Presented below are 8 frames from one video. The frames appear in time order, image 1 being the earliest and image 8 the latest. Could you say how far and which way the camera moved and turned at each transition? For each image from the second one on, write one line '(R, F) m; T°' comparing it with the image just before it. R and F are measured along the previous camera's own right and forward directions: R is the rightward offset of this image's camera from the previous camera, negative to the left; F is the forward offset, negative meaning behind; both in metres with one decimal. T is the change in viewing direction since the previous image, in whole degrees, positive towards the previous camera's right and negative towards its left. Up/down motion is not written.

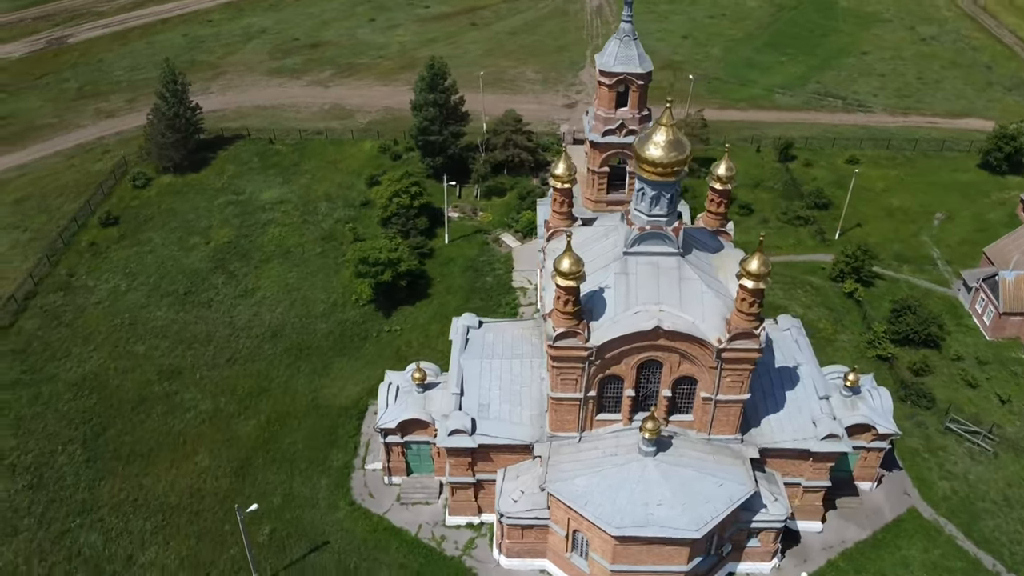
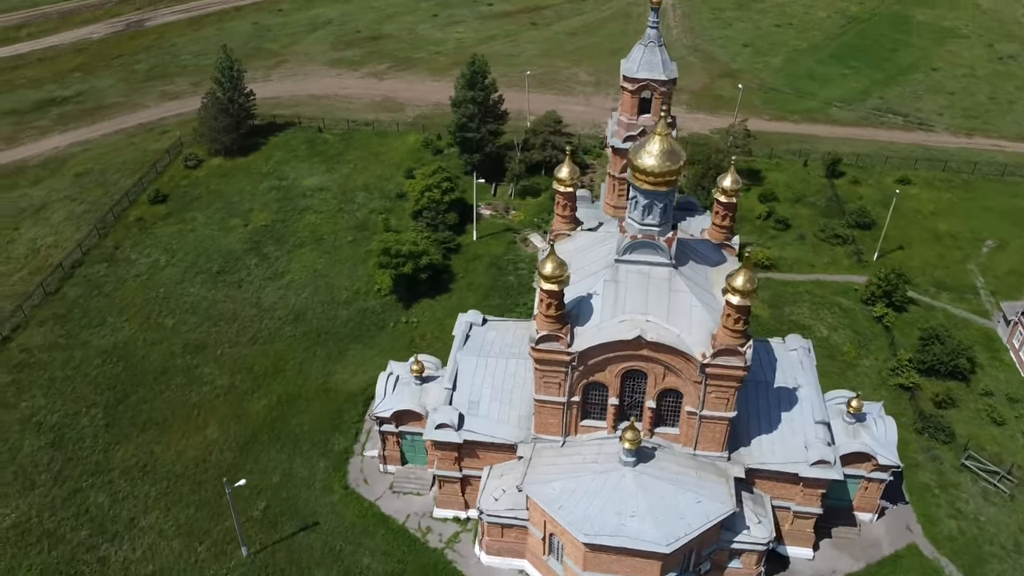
(+2.4, 0.0) m; -5°
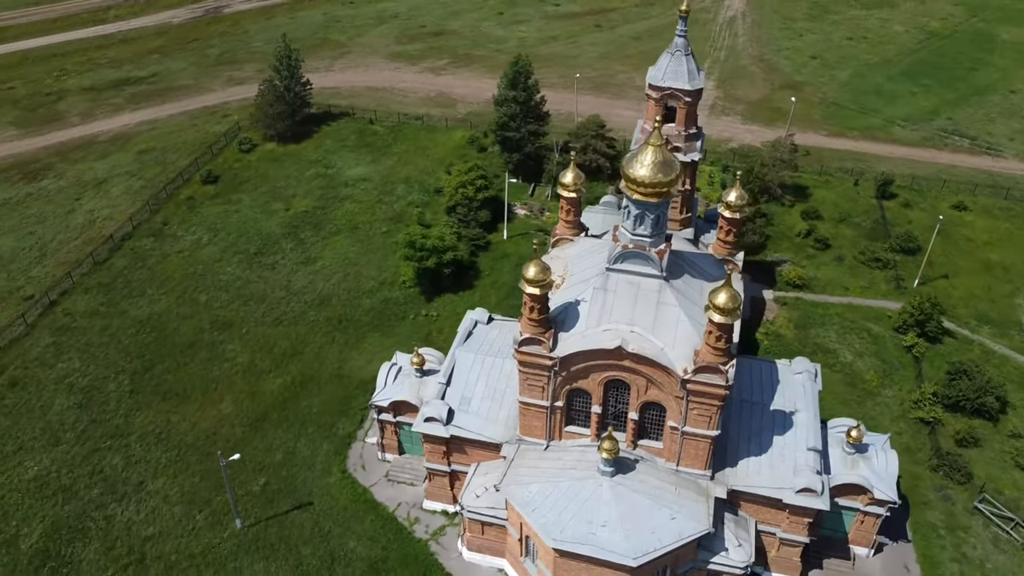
(+2.5, -0.1) m; -5°
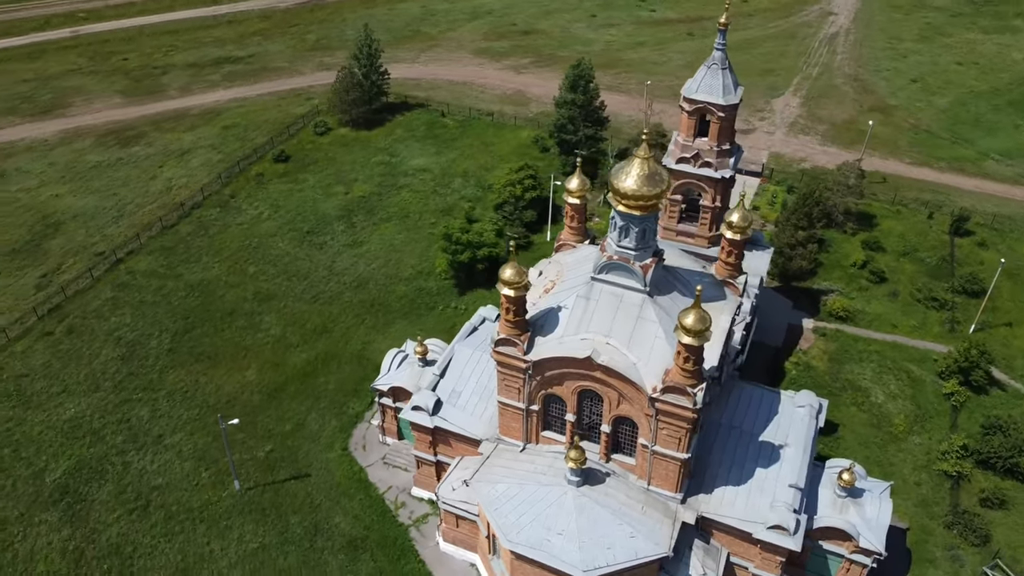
(+3.6, +0.1) m; -8°
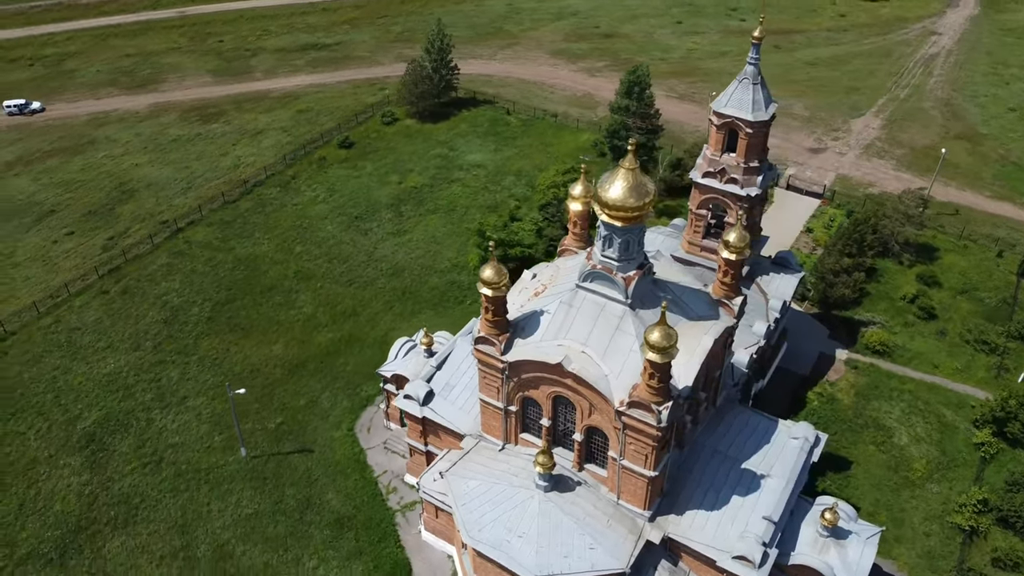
(+3.3, 0.0) m; -7°
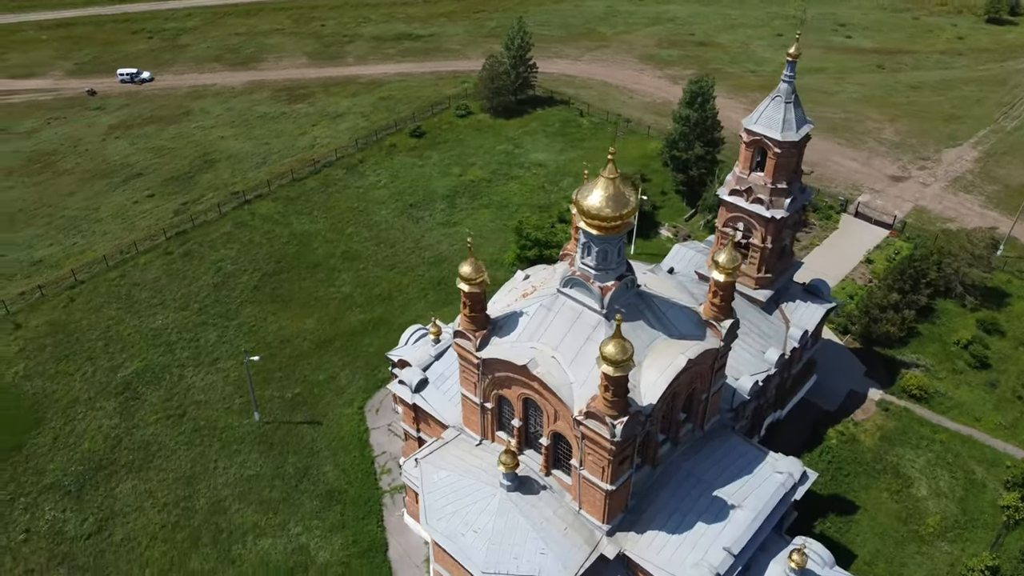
(+3.7, +0.1) m; -8°
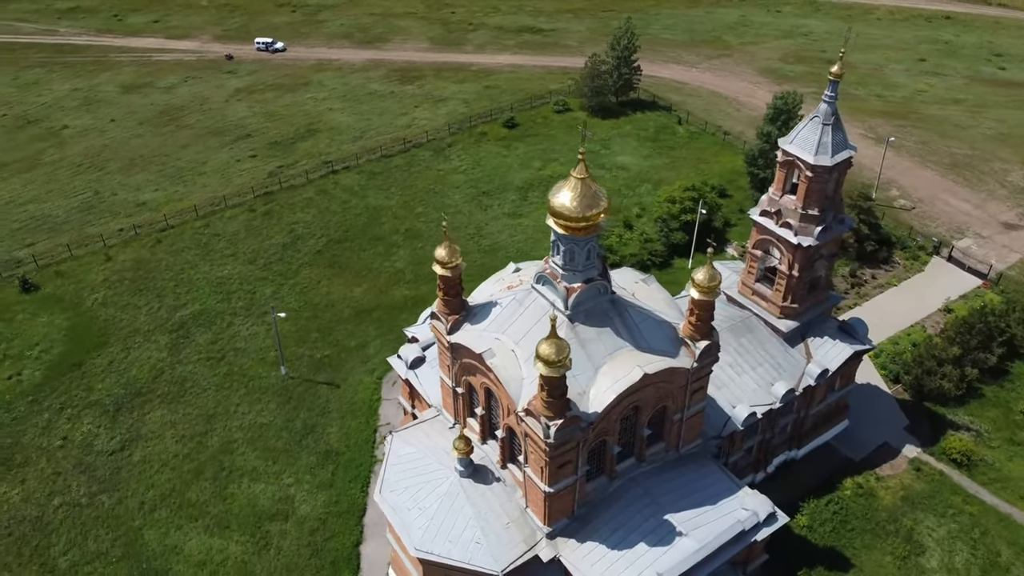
(+4.9, +0.4) m; -10°
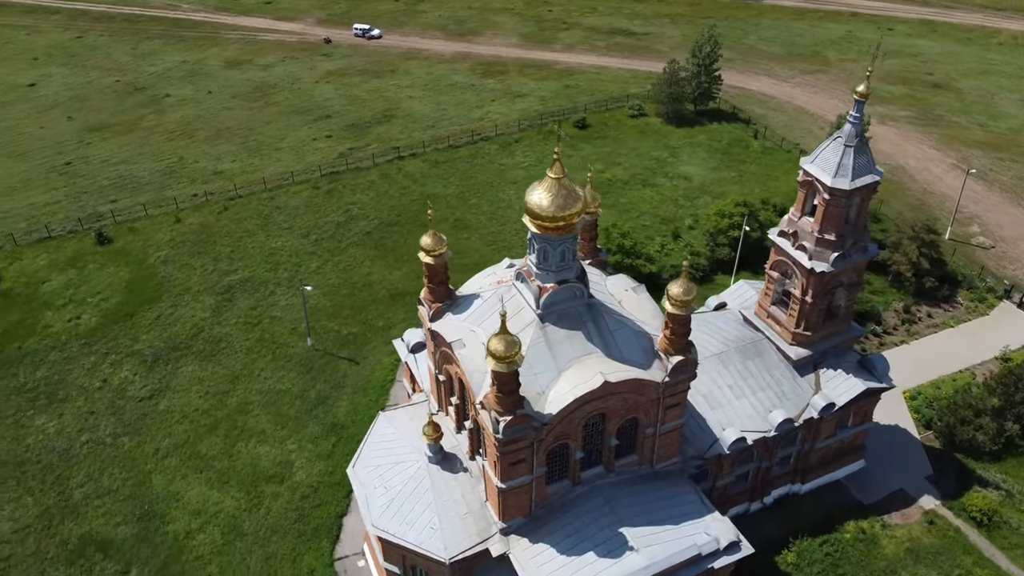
(+3.7, +0.2) m; -8°
